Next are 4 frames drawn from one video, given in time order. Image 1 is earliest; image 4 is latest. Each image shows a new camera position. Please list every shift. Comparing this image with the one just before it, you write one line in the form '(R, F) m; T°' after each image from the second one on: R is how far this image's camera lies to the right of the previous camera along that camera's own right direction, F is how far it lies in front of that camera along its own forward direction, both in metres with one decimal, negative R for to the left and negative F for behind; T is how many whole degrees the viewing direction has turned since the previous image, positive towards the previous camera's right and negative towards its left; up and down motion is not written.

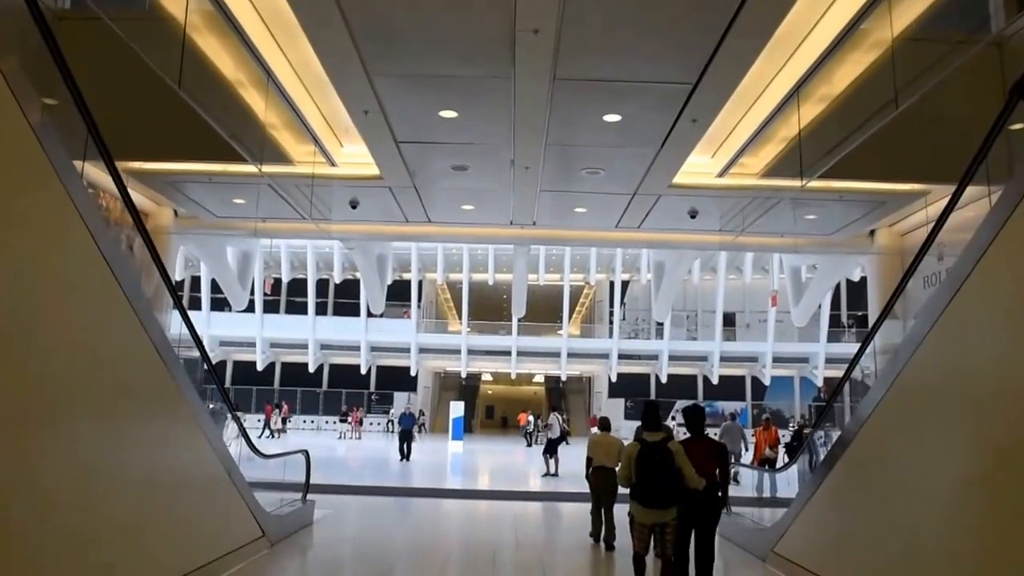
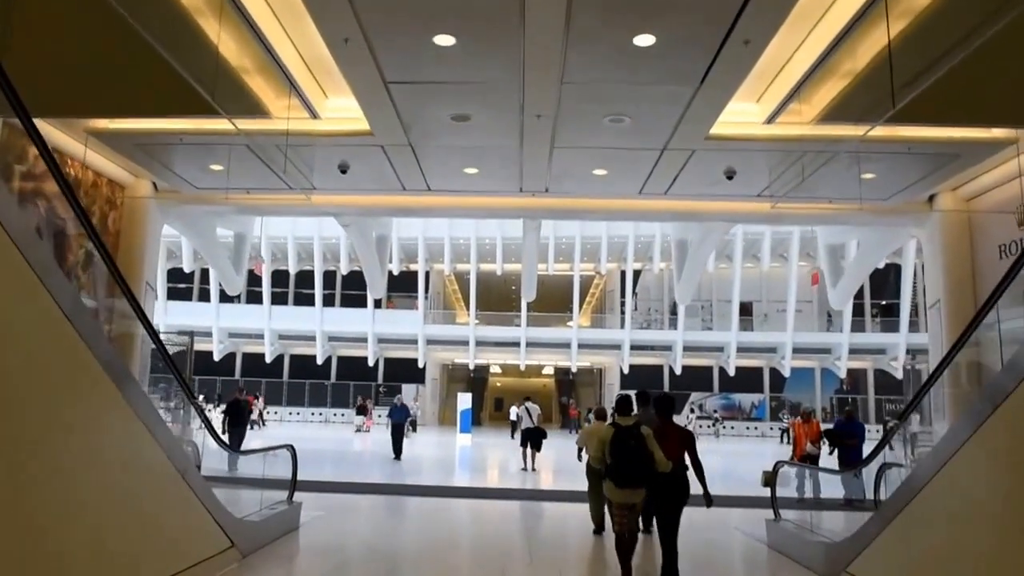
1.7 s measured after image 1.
(0.0, +1.3) m; -1°
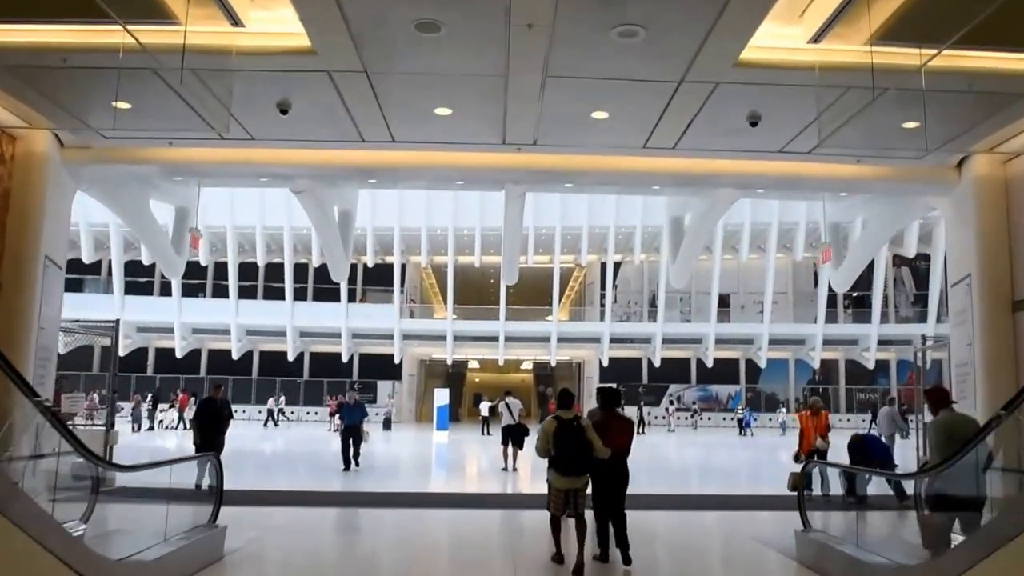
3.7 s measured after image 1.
(0.0, +1.7) m; +2°
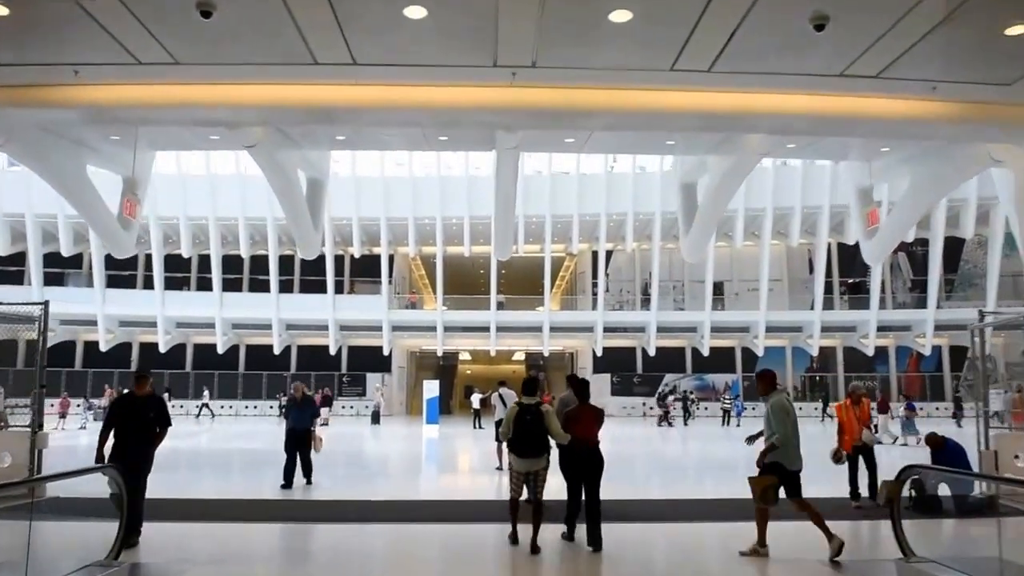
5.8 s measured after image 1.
(0.0, +1.7) m; +1°
